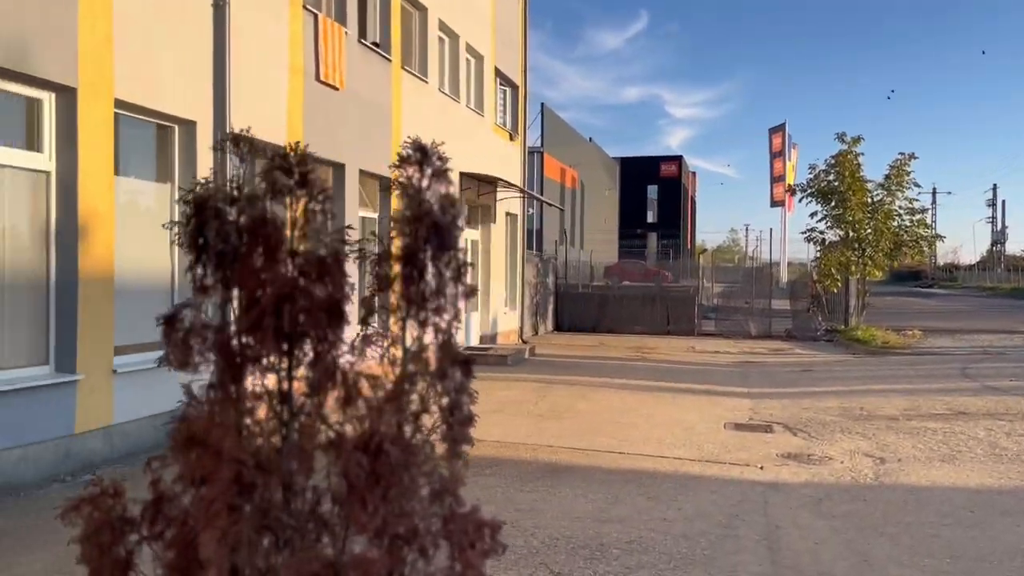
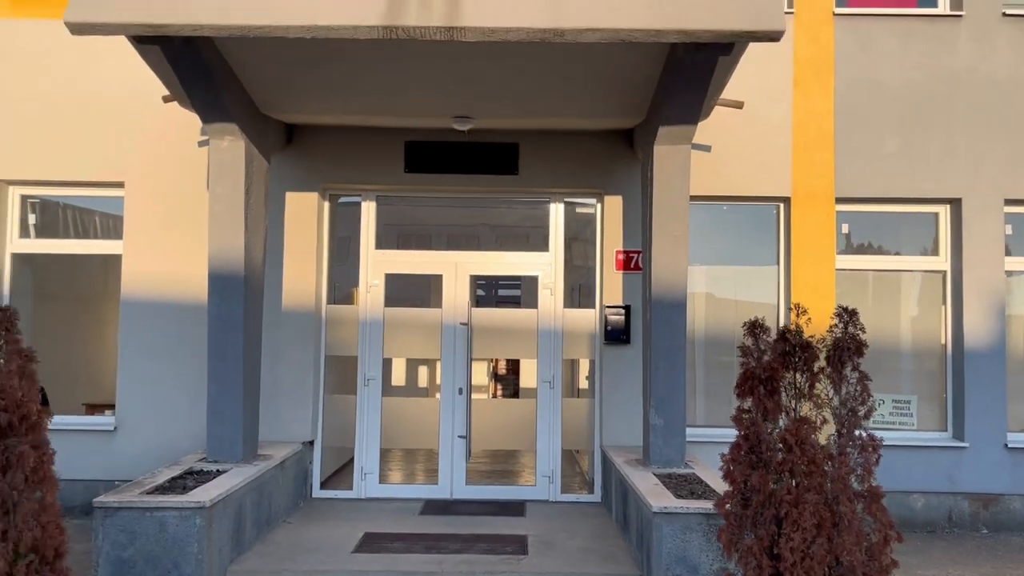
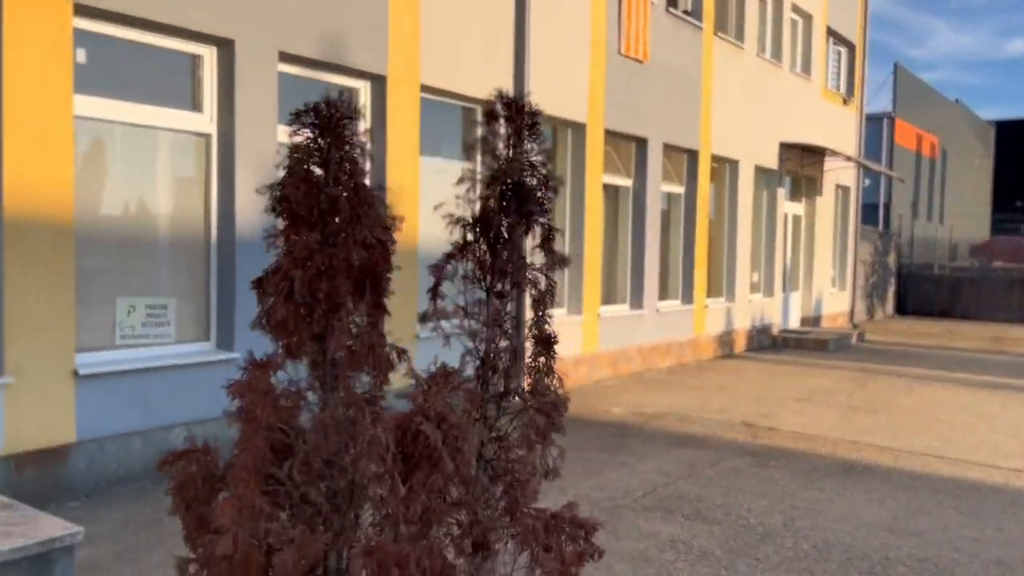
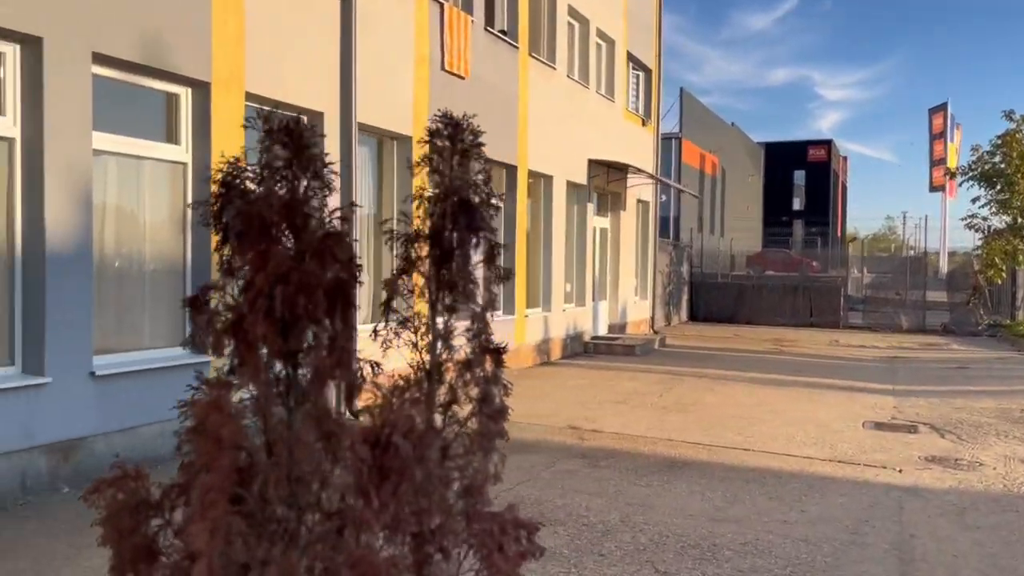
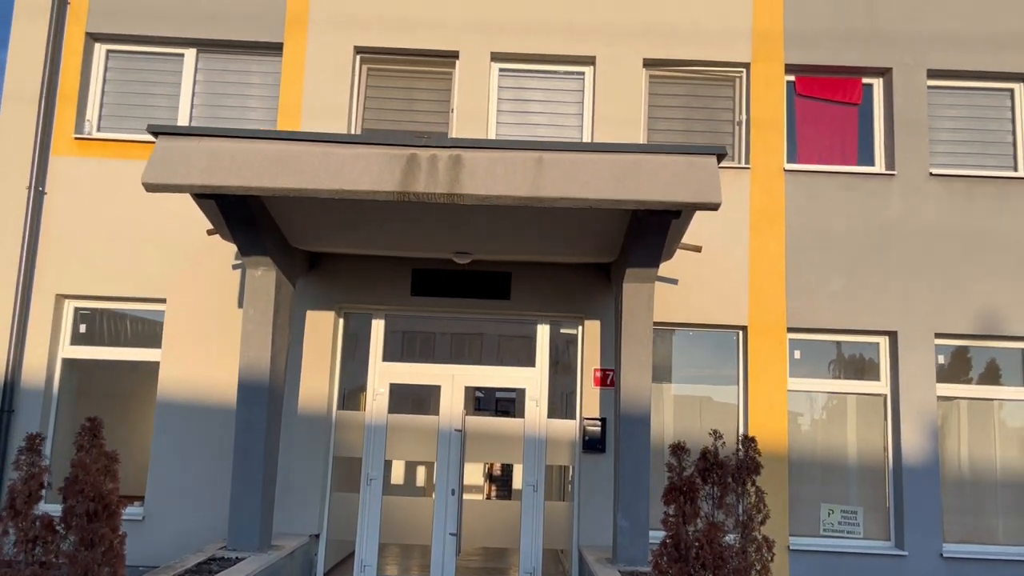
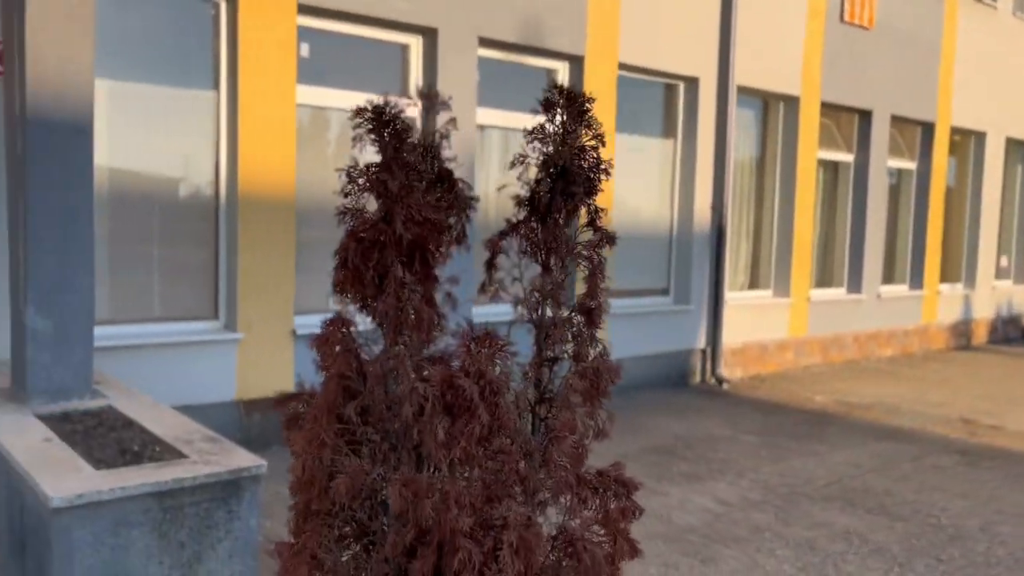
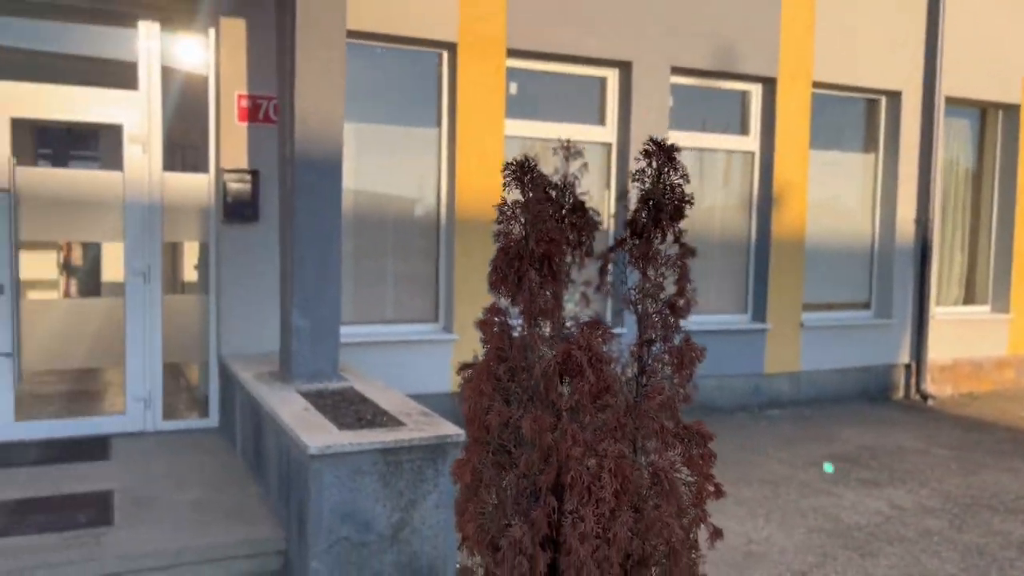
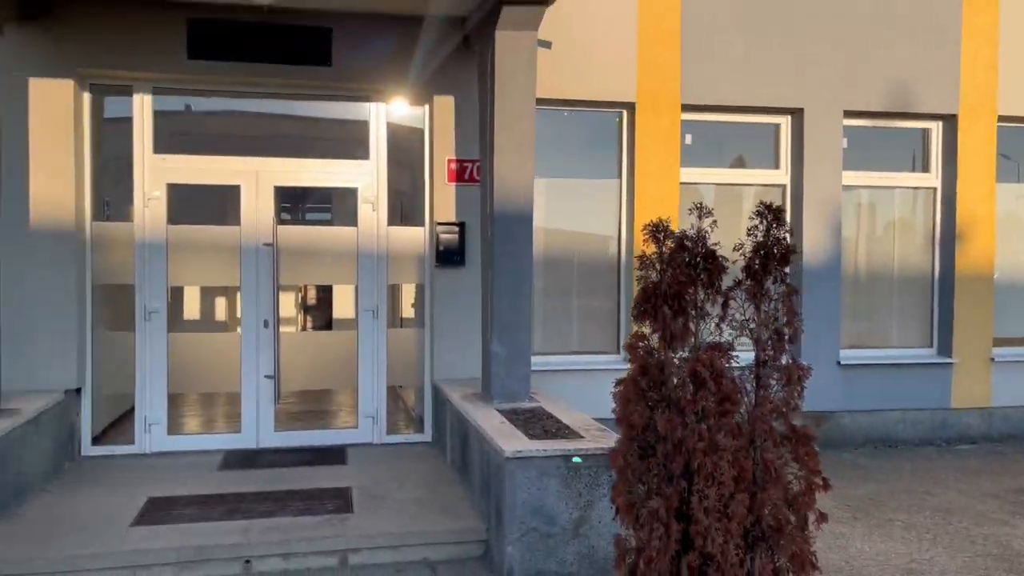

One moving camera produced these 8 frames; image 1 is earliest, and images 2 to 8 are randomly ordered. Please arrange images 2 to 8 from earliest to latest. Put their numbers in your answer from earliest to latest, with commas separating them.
4, 3, 6, 7, 8, 2, 5
